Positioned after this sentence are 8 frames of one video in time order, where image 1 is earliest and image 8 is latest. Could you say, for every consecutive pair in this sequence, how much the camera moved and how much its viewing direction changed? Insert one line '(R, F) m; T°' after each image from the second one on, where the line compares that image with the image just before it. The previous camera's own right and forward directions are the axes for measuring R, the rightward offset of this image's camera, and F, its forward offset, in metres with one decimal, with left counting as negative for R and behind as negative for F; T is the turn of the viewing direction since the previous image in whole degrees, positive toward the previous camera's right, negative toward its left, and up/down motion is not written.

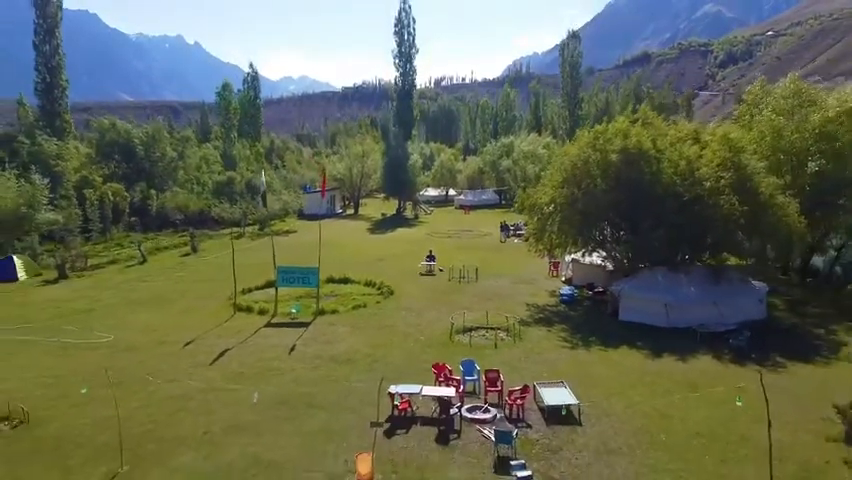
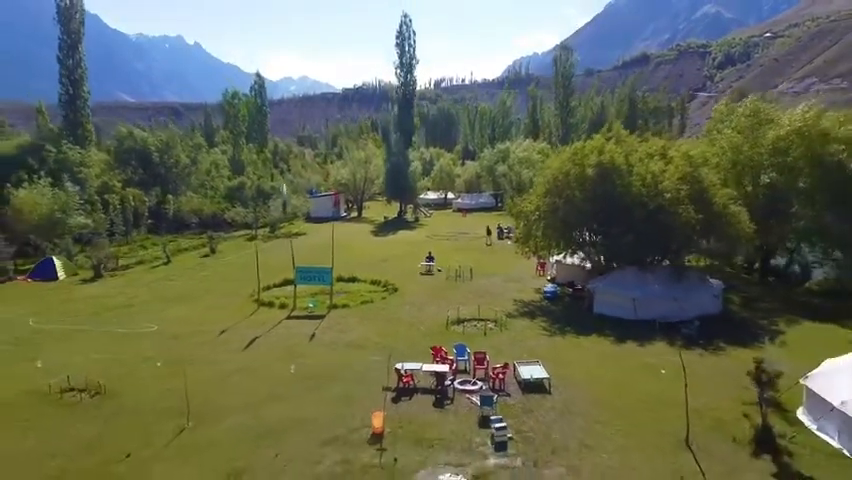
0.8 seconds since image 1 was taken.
(0.0, -3.5) m; 0°
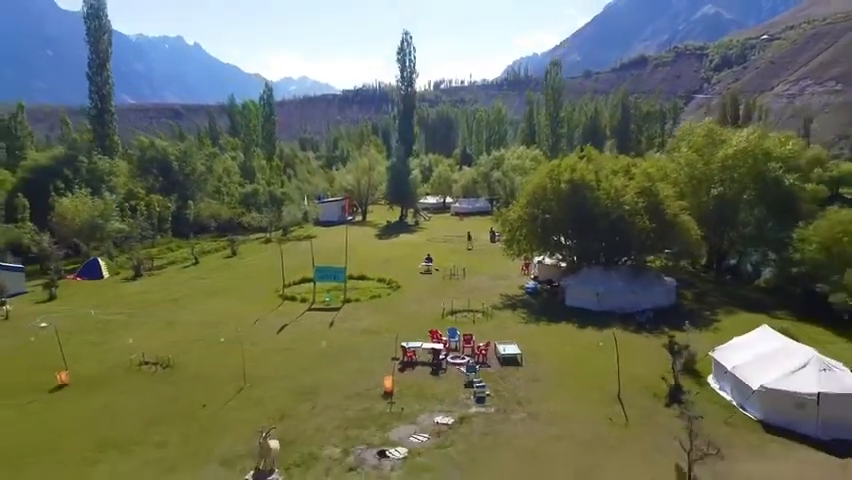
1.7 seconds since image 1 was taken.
(0.0, -5.0) m; 0°
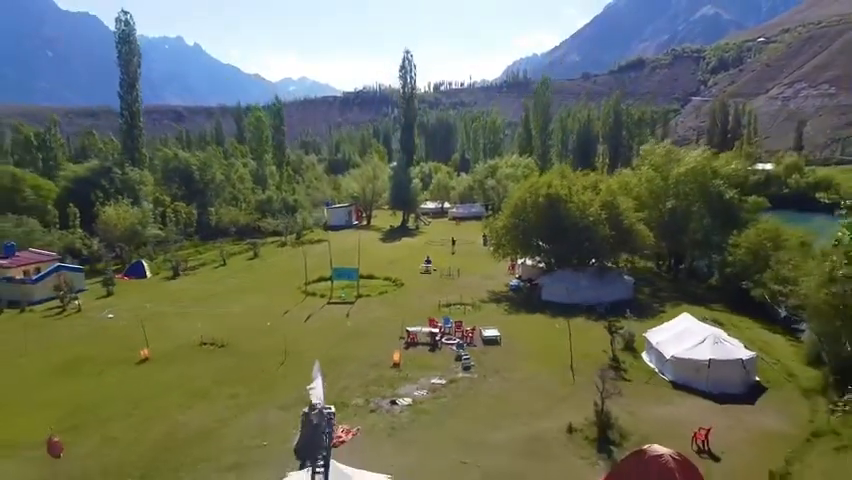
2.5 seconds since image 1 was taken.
(0.0, -6.4) m; 0°
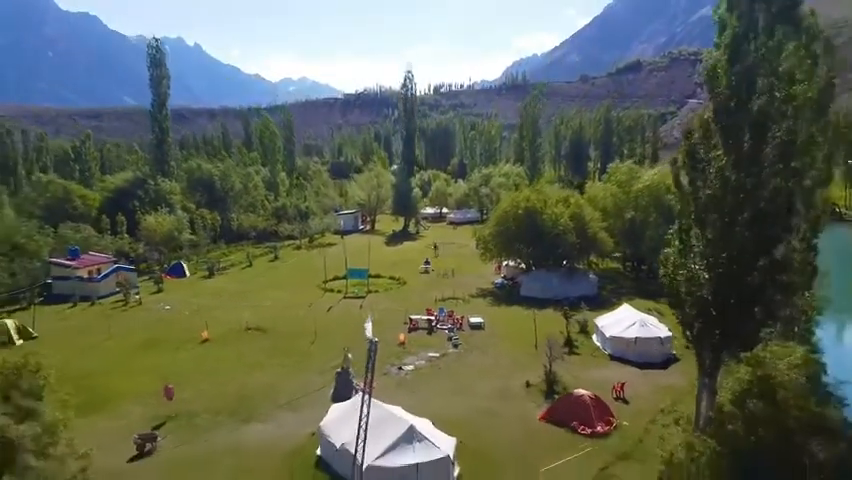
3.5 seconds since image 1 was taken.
(+0.1, -7.9) m; 0°
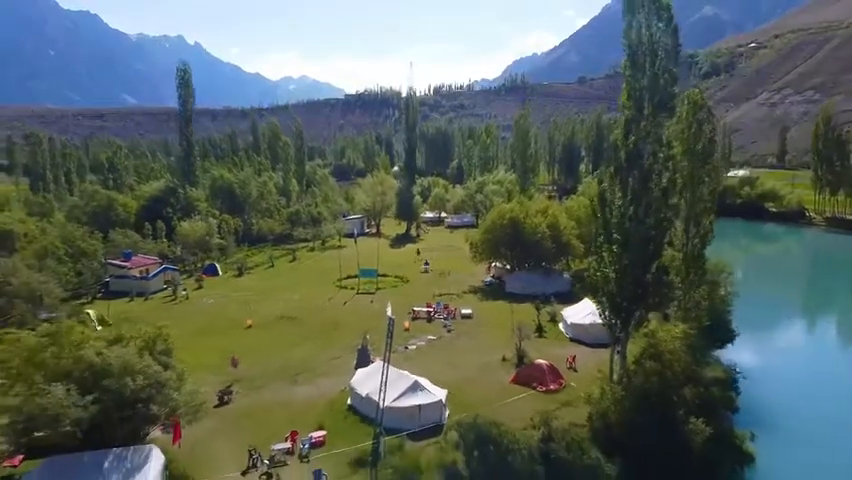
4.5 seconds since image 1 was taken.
(0.0, -8.6) m; 0°
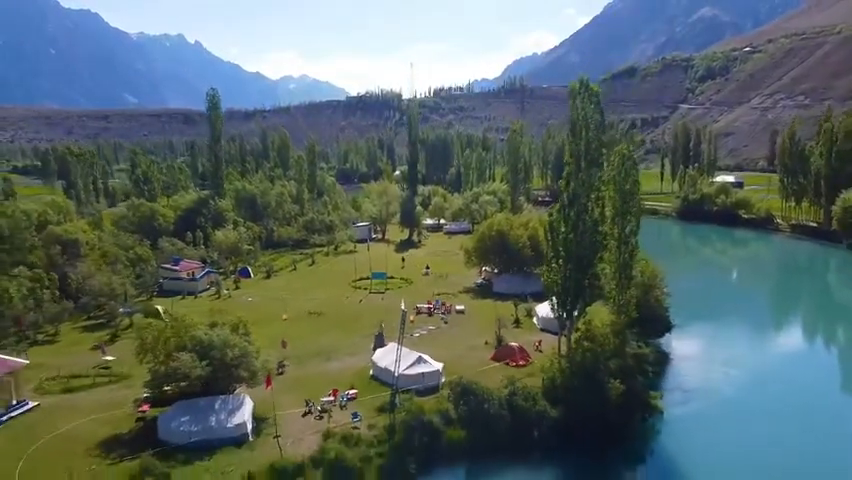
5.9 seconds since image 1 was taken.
(-0.1, -11.0) m; 0°
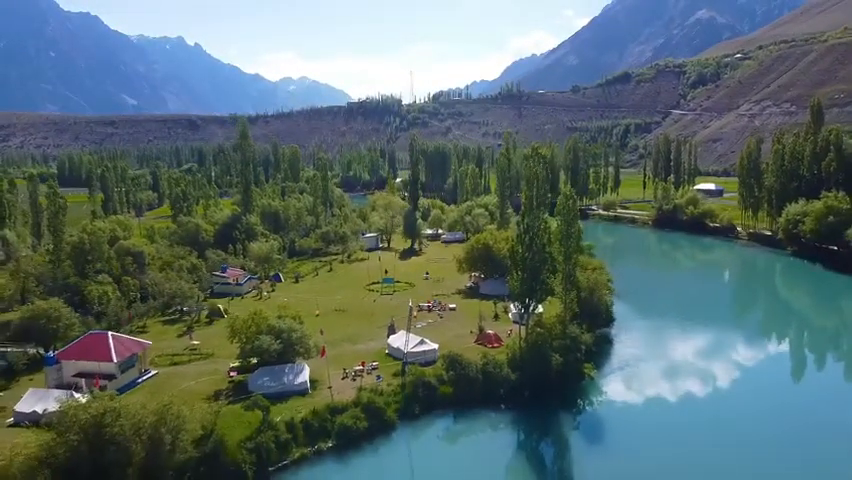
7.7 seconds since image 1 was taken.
(0.0, -16.2) m; 0°
